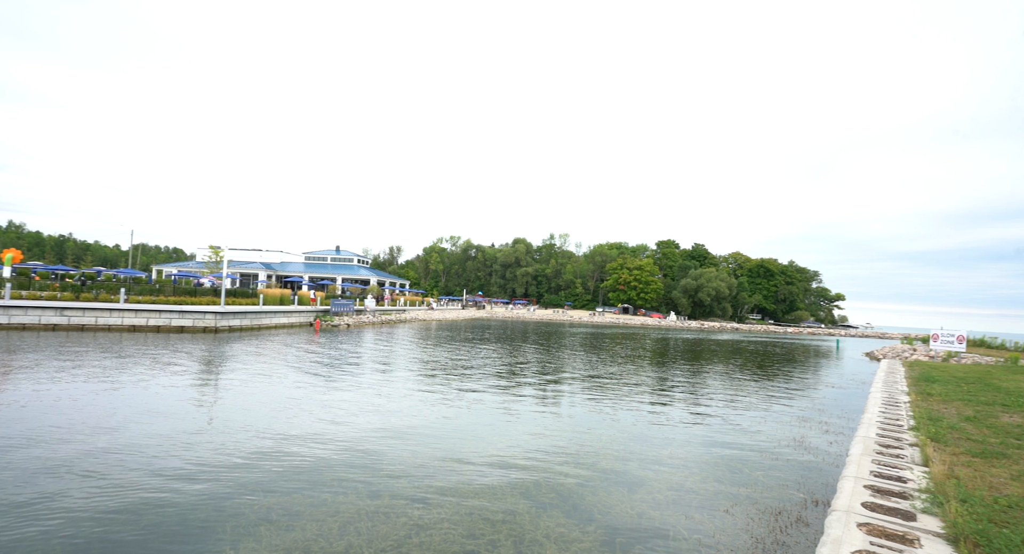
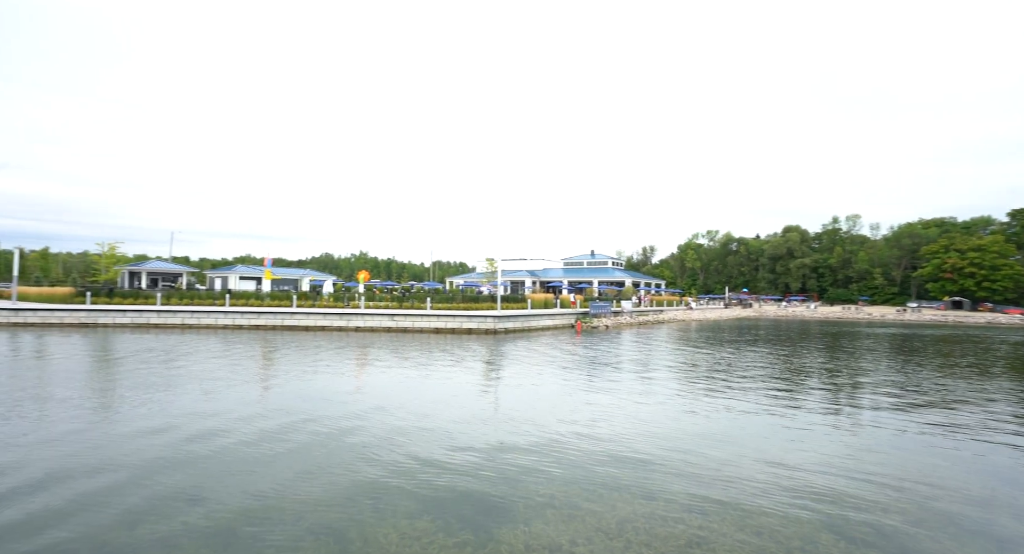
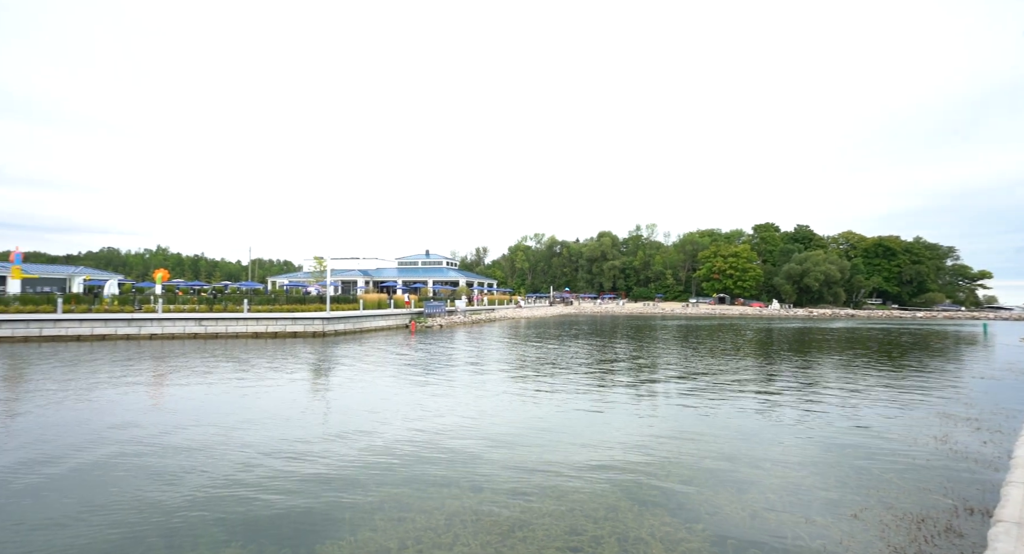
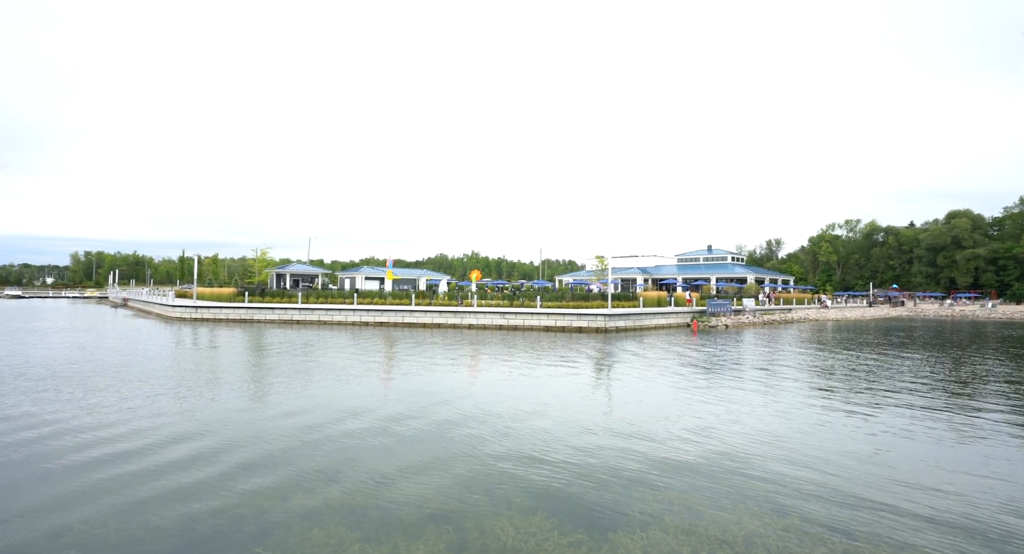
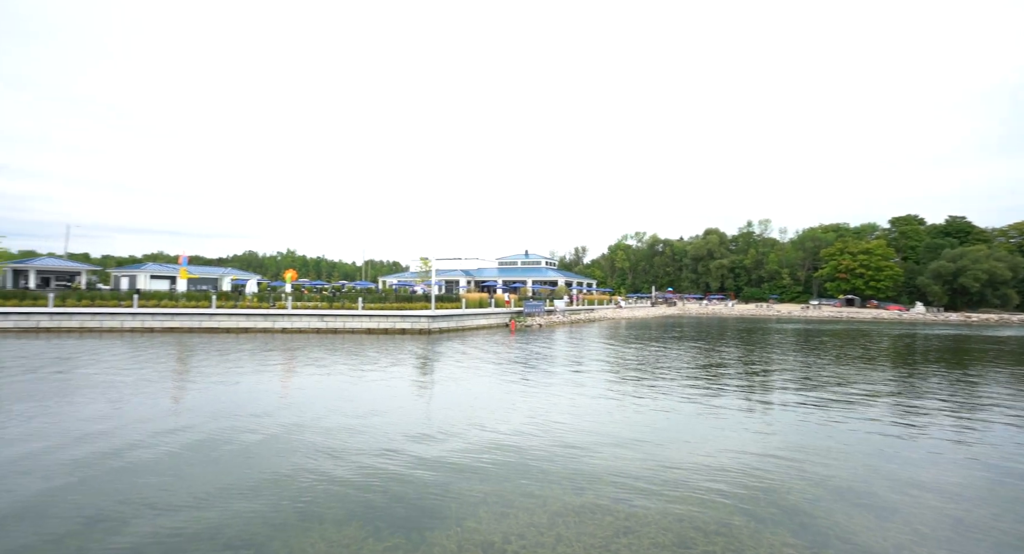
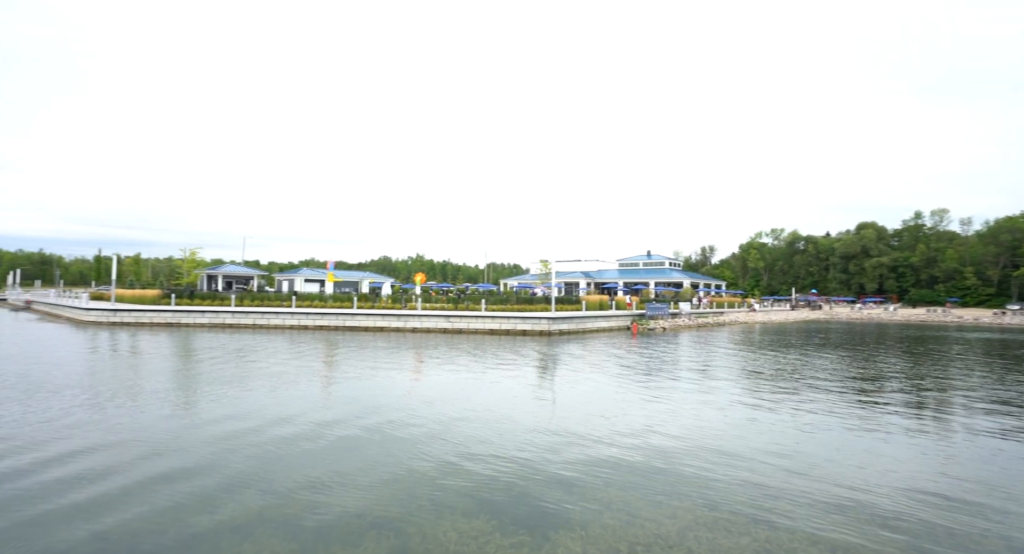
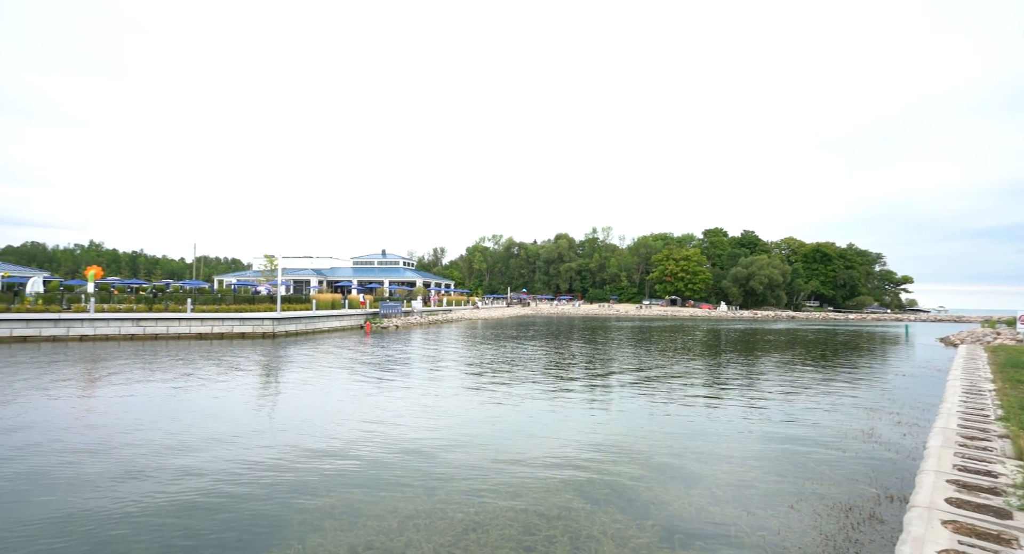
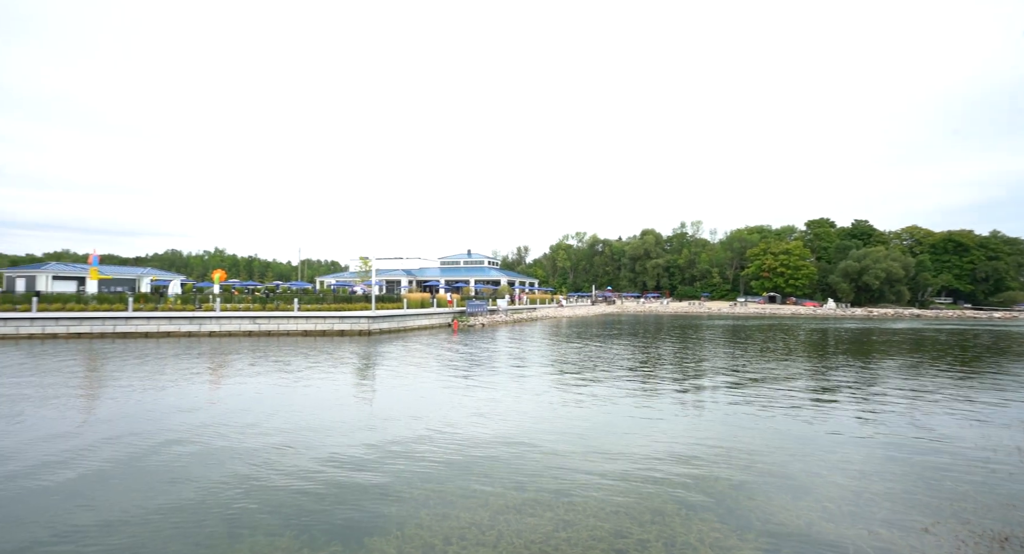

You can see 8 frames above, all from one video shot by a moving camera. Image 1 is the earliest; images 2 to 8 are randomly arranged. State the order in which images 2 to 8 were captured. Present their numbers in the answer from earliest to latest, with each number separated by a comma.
7, 3, 8, 5, 2, 6, 4
